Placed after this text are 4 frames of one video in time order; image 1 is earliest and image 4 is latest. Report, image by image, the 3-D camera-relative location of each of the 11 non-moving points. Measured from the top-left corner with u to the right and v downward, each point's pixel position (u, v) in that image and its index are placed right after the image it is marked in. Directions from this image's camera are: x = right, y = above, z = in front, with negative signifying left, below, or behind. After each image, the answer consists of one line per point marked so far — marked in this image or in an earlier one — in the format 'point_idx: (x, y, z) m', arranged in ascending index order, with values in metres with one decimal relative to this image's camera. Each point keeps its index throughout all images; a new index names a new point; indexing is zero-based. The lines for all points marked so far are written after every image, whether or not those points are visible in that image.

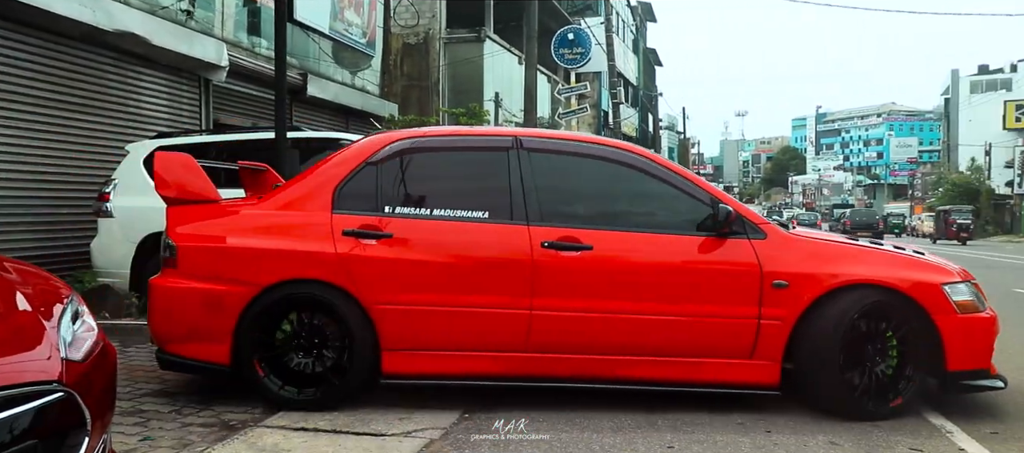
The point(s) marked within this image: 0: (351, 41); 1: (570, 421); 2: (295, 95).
0: (-4.2, +4.8, +18.3) m
1: (+0.3, -1.1, +4.0) m
2: (-4.7, +2.9, +15.4) m
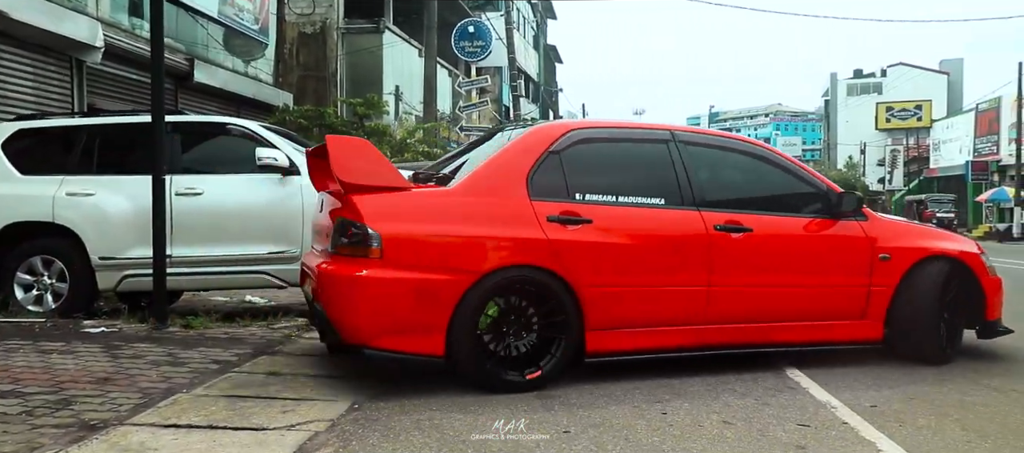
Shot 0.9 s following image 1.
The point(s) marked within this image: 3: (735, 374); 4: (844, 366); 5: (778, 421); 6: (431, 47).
0: (-6.6, +4.9, +17.4) m
1: (-0.3, -1.0, +3.9) m
2: (-6.8, +3.0, +14.6) m
3: (+1.5, -1.0, +4.8) m
4: (+2.4, -1.0, +5.2) m
5: (+1.3, -1.0, +3.6) m
6: (-2.2, +4.9, +19.2) m
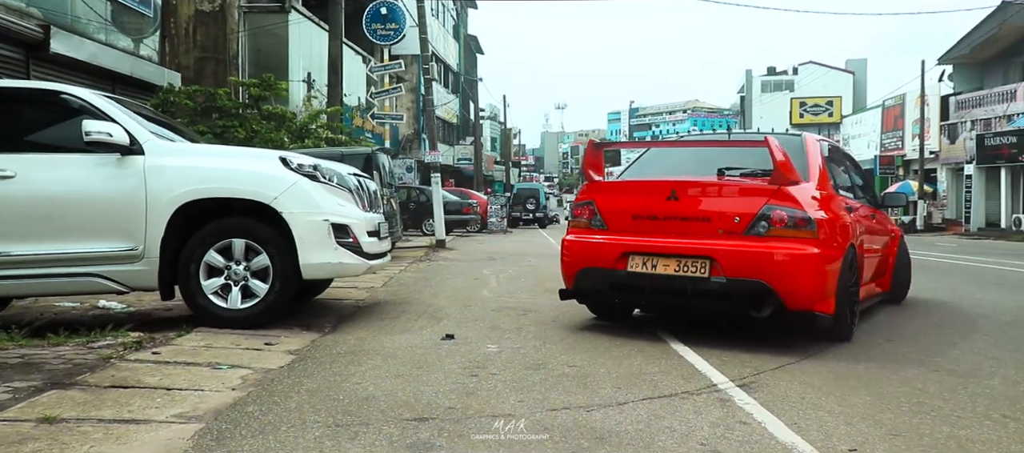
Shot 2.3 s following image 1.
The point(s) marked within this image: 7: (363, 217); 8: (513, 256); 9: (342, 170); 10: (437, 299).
0: (-8.6, +5.0, +15.5) m
1: (-0.8, -0.9, +2.8) m
2: (-8.4, +3.1, +12.6) m
3: (+0.9, -0.9, +3.9) m
4: (+1.7, -0.9, +4.3) m
5: (+0.8, -0.9, +2.6) m
6: (-4.4, +5.0, +17.7) m
7: (-1.4, +0.1, +6.5) m
8: (0.0, -0.6, +14.5) m
9: (-1.6, +0.5, +6.6) m
10: (-0.8, -0.8, +7.9) m
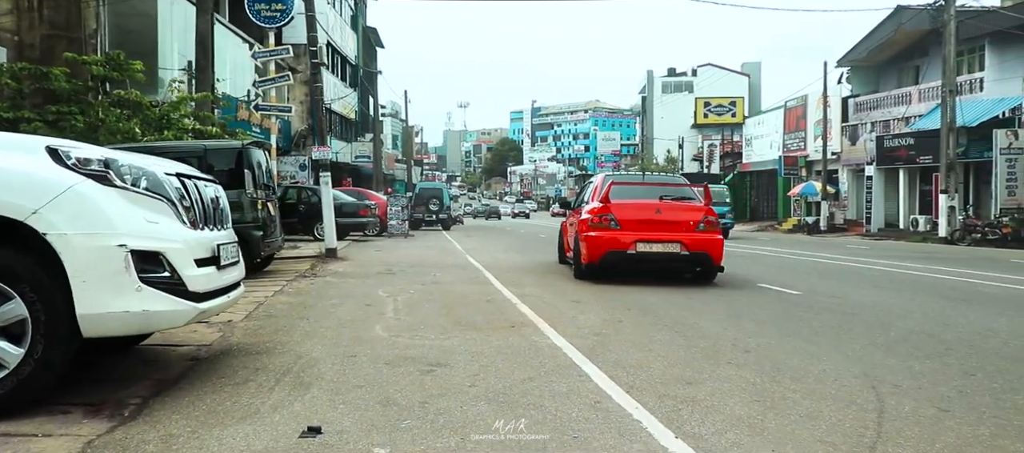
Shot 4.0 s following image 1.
0: (-10.4, +4.9, +12.3) m
1: (-0.9, -1.1, +0.8) m
2: (-9.8, +2.9, +9.5) m
3: (+0.6, -1.1, +2.1) m
4: (+1.4, -1.1, +2.6) m
5: (+0.7, -1.1, +0.8) m
6: (-6.5, +4.9, +15.1) m
7: (-2.0, -0.1, +4.4) m
8: (-1.7, -0.7, +12.5) m
9: (-2.2, +0.4, +4.4) m
10: (-1.6, -1.0, +5.8) m
